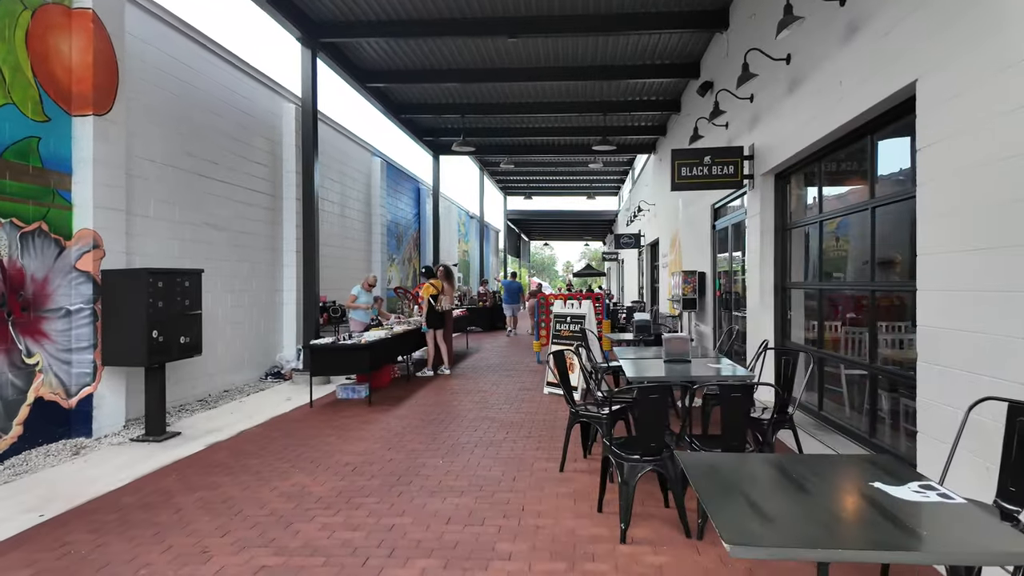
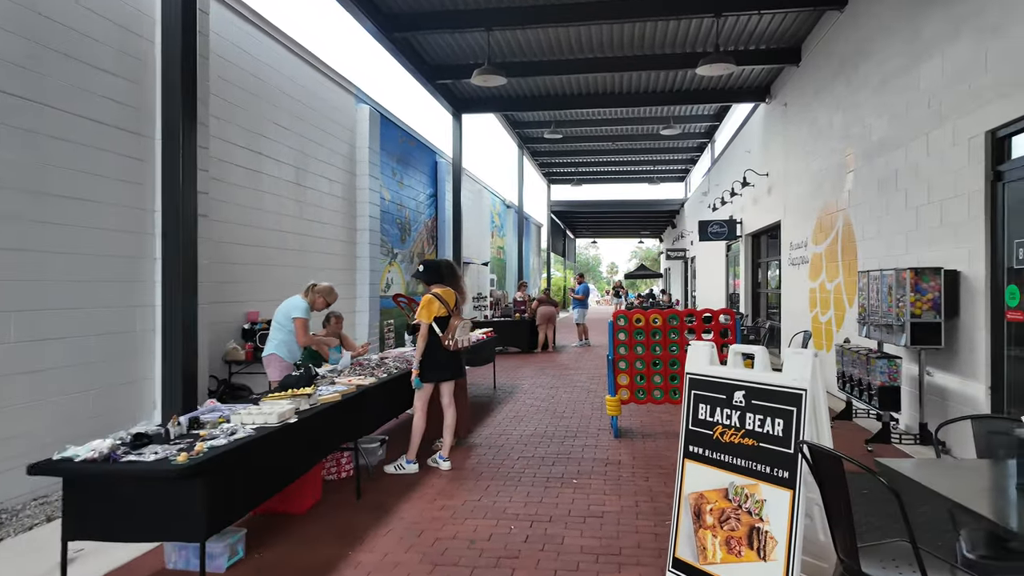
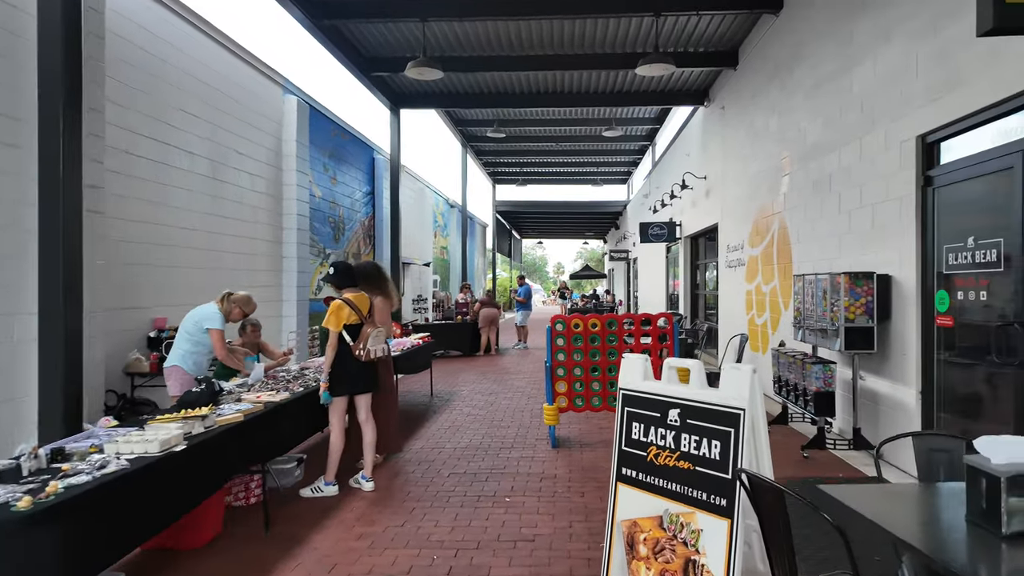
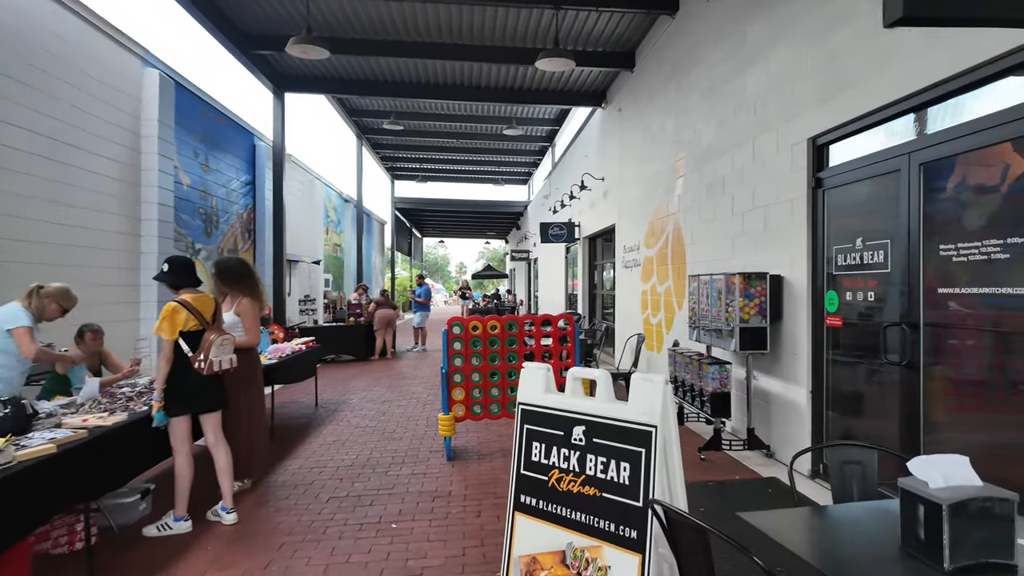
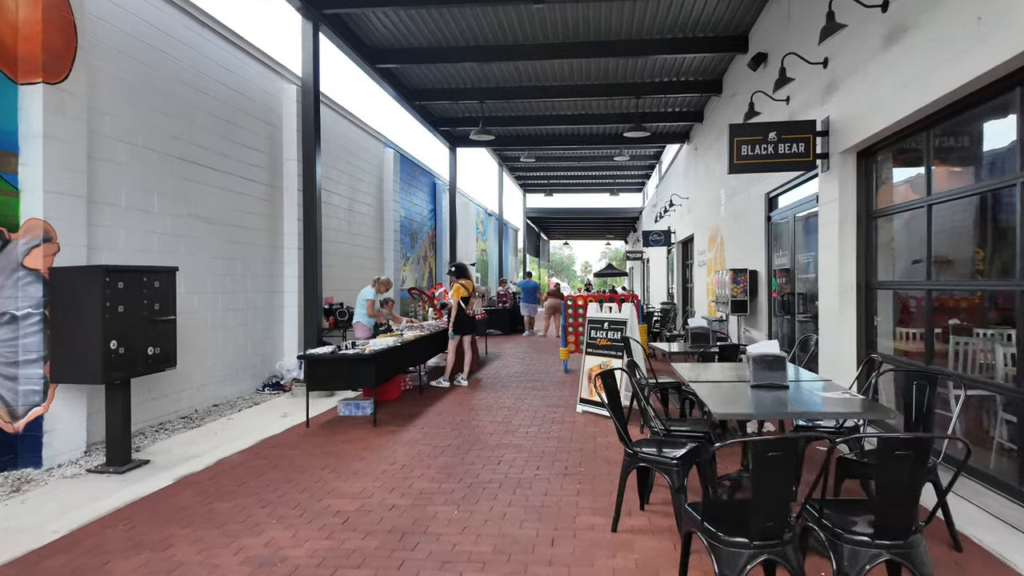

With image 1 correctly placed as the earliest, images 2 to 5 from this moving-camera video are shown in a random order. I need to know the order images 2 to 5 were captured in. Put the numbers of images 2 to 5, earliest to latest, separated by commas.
5, 2, 3, 4
